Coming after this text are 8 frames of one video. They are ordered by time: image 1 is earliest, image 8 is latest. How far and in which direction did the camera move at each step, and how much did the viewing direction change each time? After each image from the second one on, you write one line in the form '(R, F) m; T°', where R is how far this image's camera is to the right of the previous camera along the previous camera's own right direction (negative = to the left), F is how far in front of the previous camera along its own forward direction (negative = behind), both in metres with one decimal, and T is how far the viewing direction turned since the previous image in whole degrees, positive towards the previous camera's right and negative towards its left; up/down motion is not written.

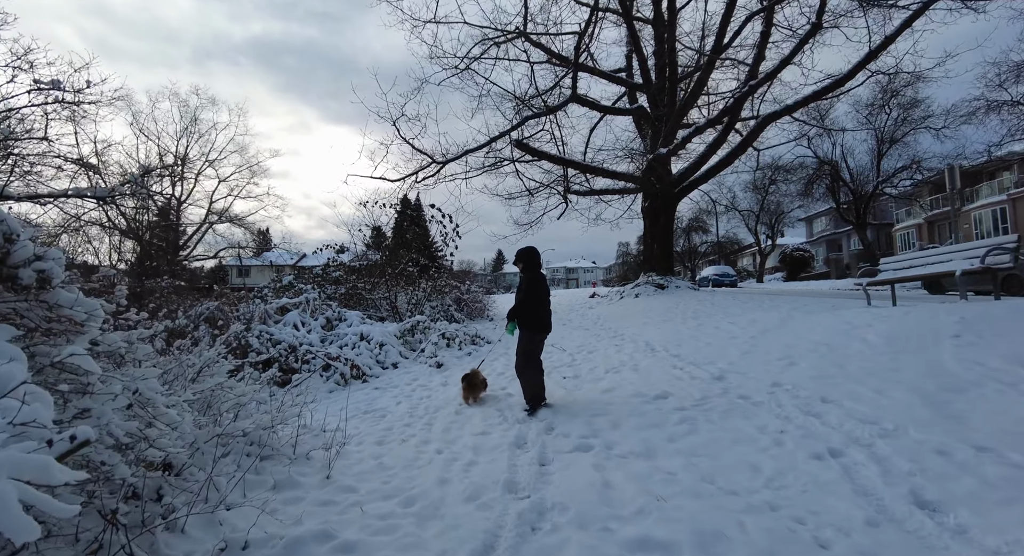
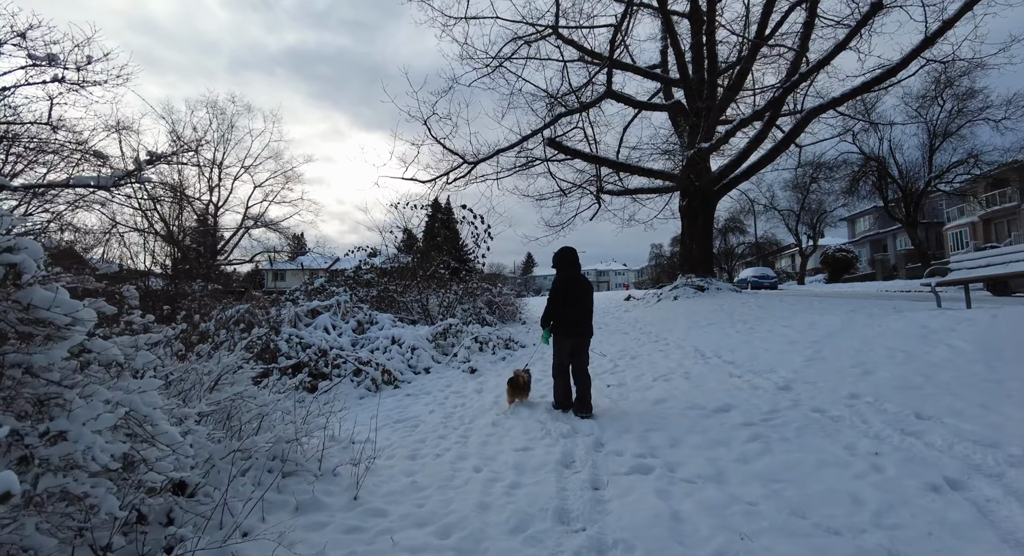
(-0.1, +0.4) m; -3°
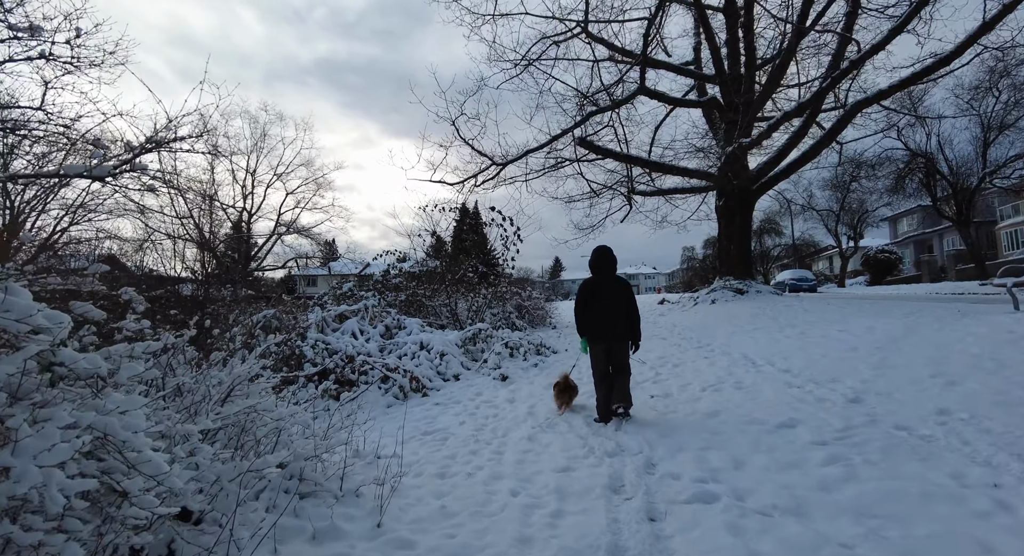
(-0.1, +0.4) m; -3°
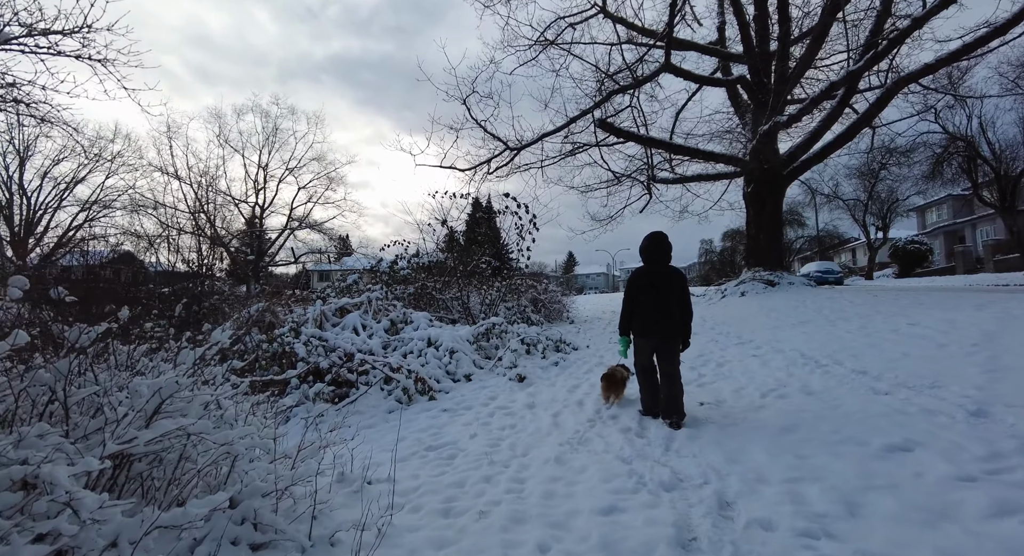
(-0.1, +1.0) m; -1°
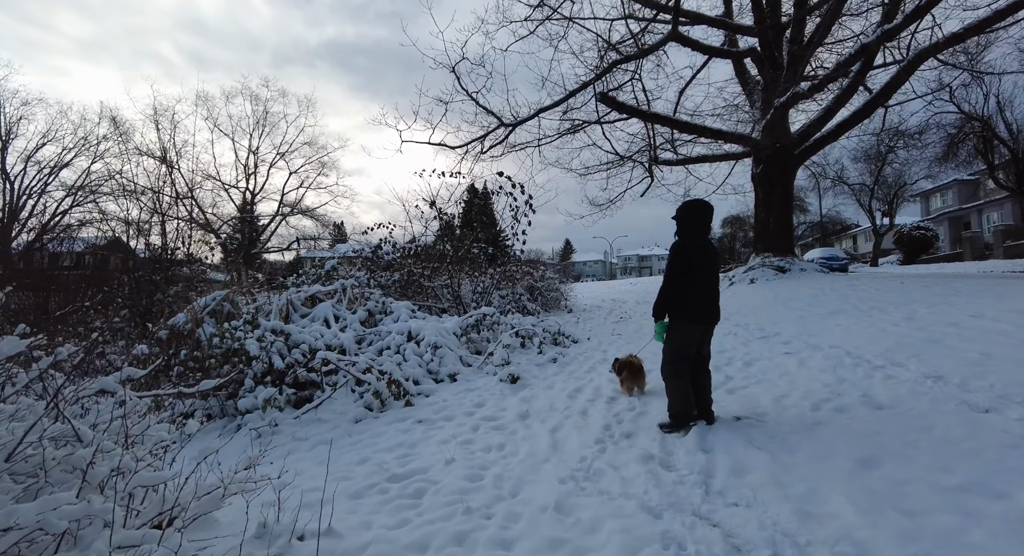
(+0.1, +1.1) m; 0°
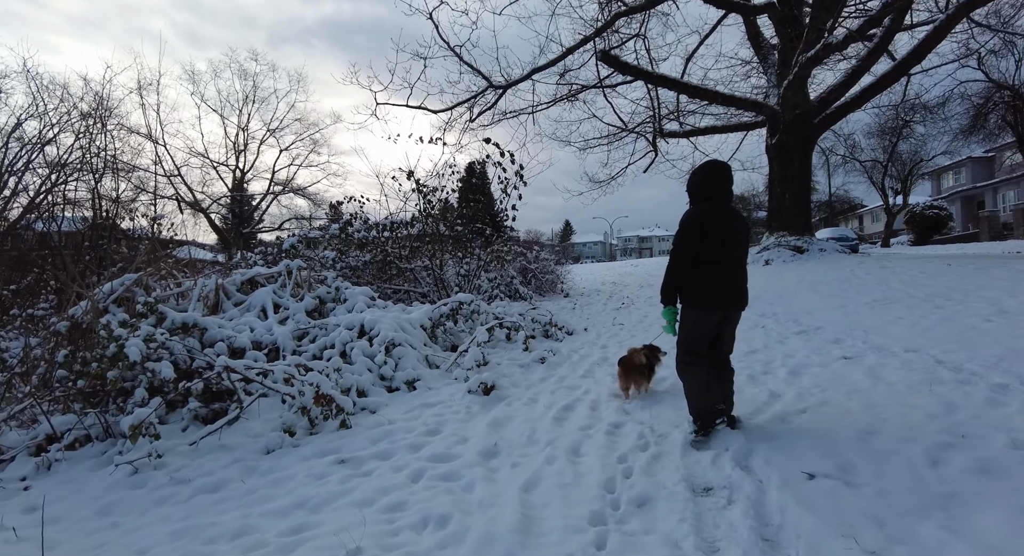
(+0.3, +1.5) m; 0°
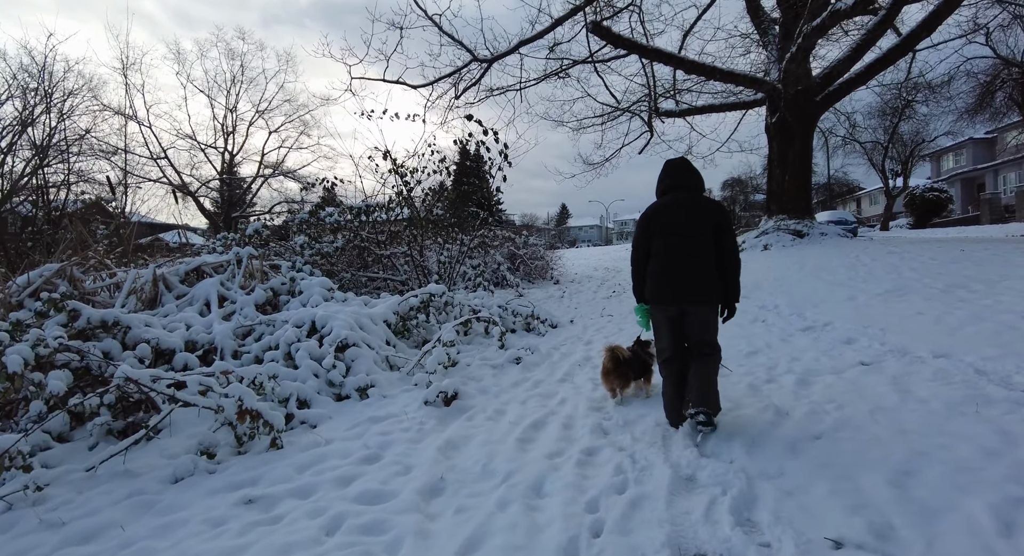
(+0.3, +0.7) m; 0°
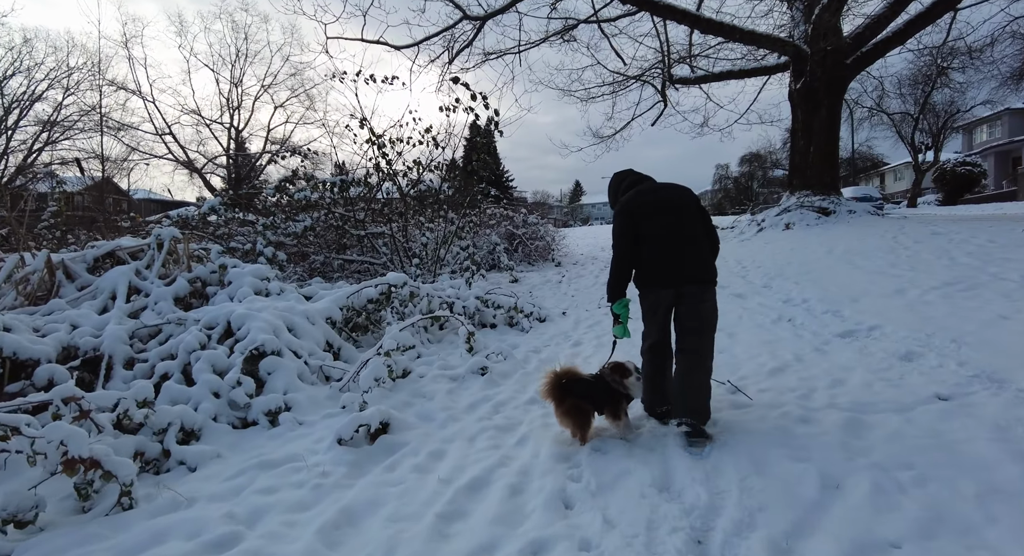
(+0.4, +1.1) m; -1°
